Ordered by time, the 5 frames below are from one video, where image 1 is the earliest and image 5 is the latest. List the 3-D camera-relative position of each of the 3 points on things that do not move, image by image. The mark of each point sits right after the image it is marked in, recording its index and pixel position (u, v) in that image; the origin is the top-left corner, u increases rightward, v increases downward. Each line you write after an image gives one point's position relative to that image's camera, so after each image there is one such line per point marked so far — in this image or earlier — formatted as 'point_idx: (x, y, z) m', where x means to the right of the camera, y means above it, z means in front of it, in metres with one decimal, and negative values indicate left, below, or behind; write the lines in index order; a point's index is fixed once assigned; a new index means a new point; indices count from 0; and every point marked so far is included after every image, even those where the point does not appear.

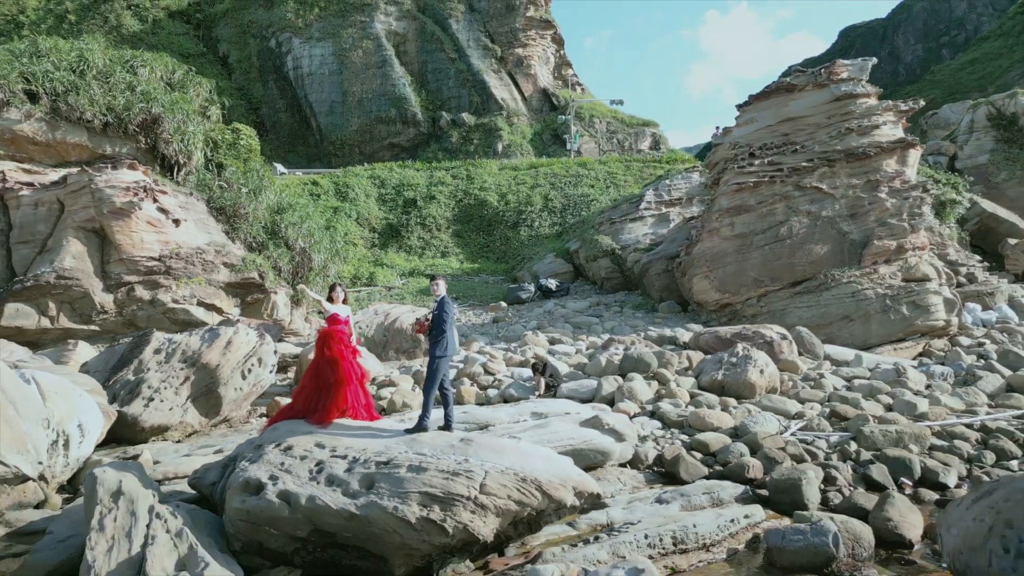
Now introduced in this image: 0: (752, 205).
0: (+3.2, +1.1, +10.2) m
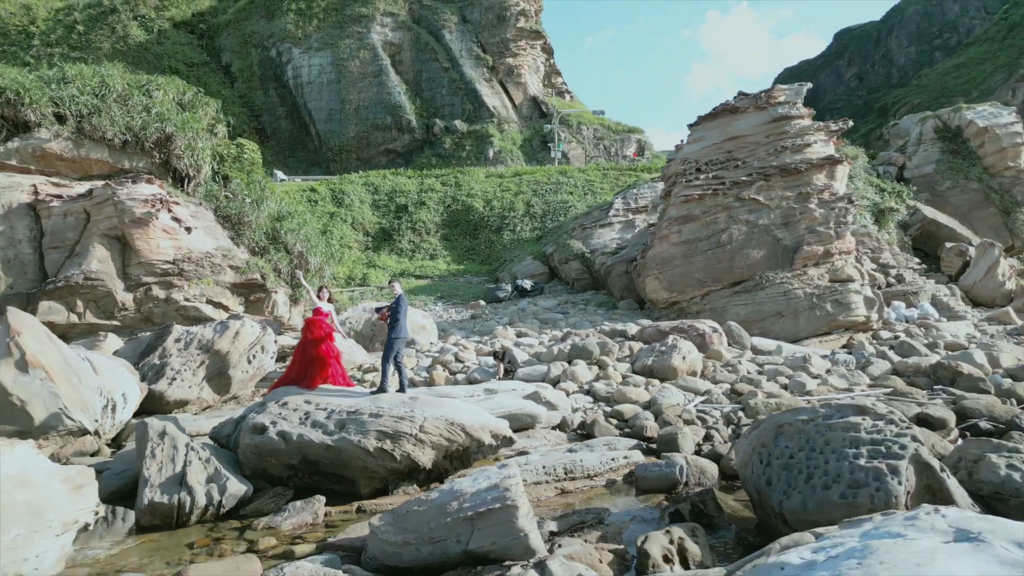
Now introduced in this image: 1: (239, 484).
0: (+2.8, +1.1, +11.5) m
1: (-1.6, -1.2, +4.6) m
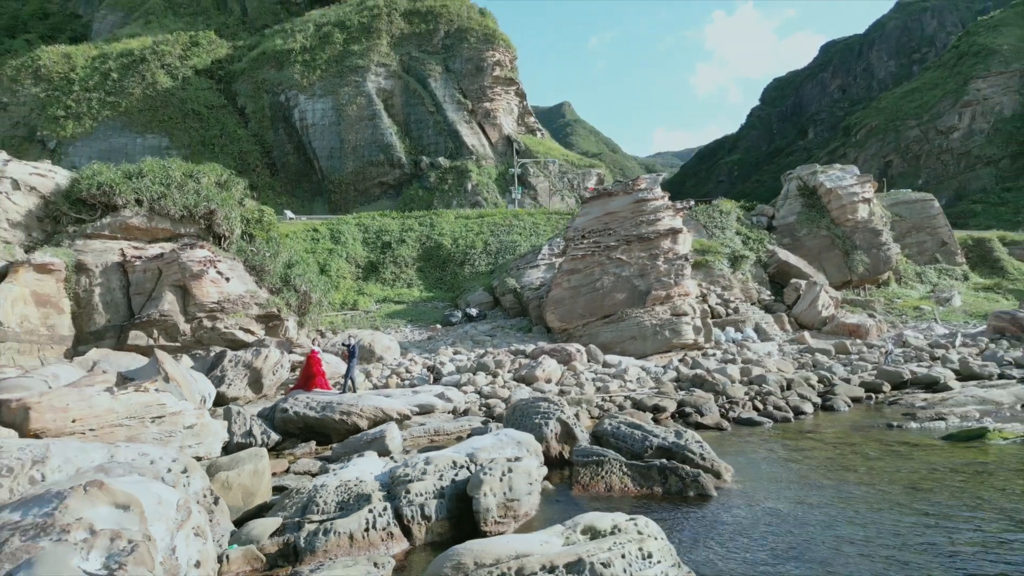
0: (+1.5, +0.4, +16.4) m
1: (-3.0, -1.8, +9.6) m
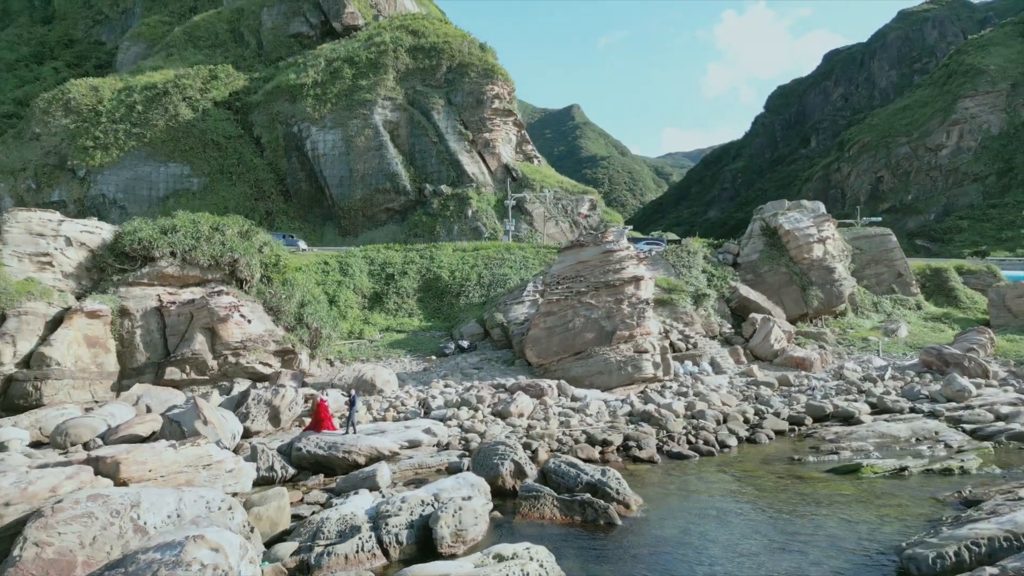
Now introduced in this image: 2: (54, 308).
0: (+1.1, -0.6, +18.8) m
1: (-3.5, -2.8, +12.0) m
2: (-10.4, -0.4, +17.5) m
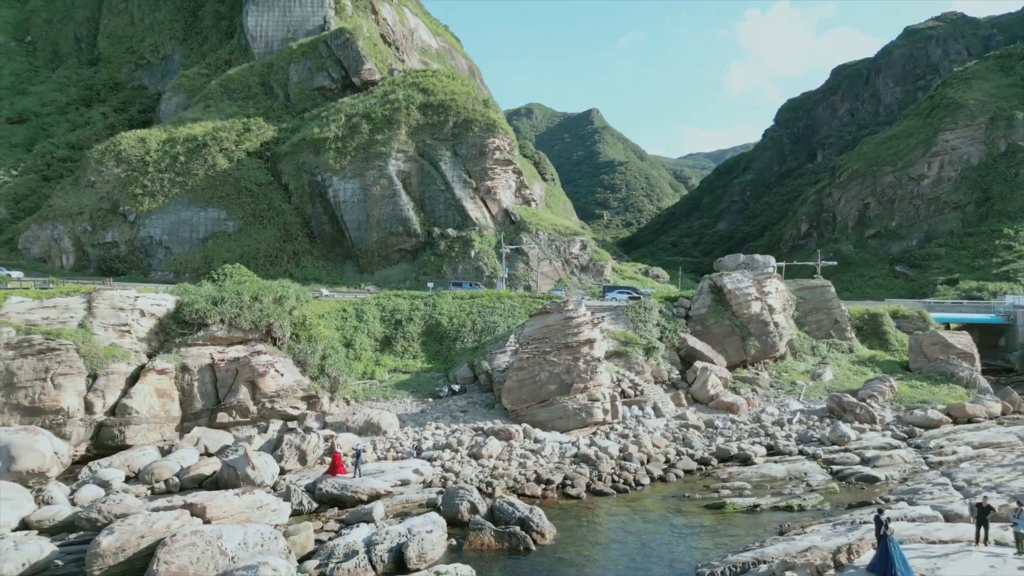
0: (+0.4, -2.4, +23.4) m
1: (-4.3, -4.7, +16.8) m
2: (-11.1, -2.3, +22.4) m
